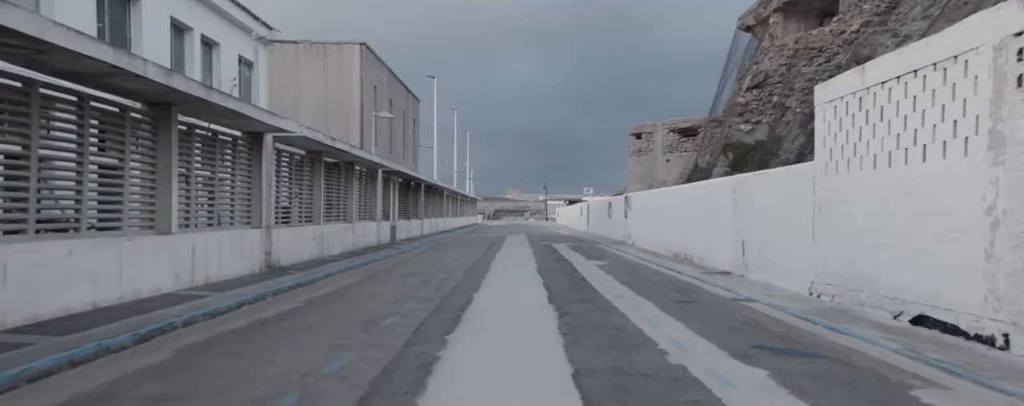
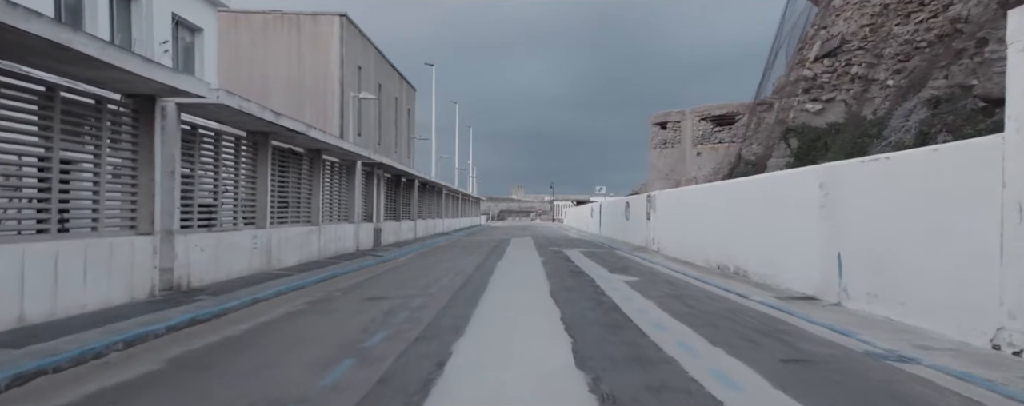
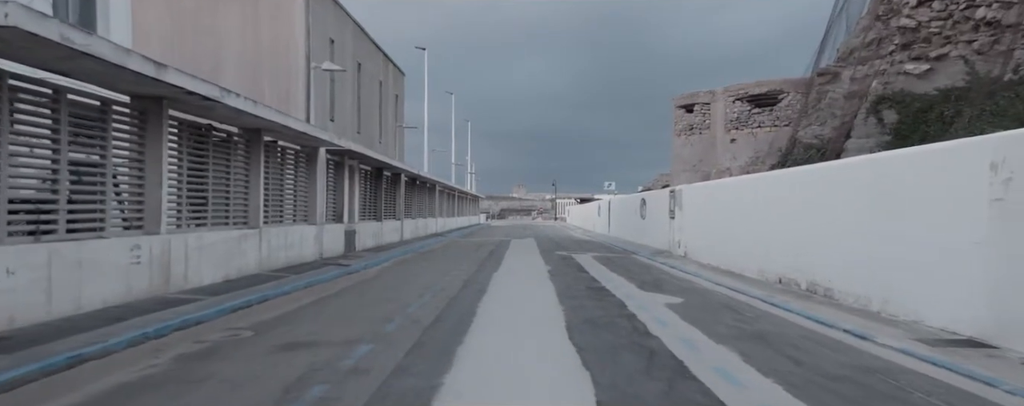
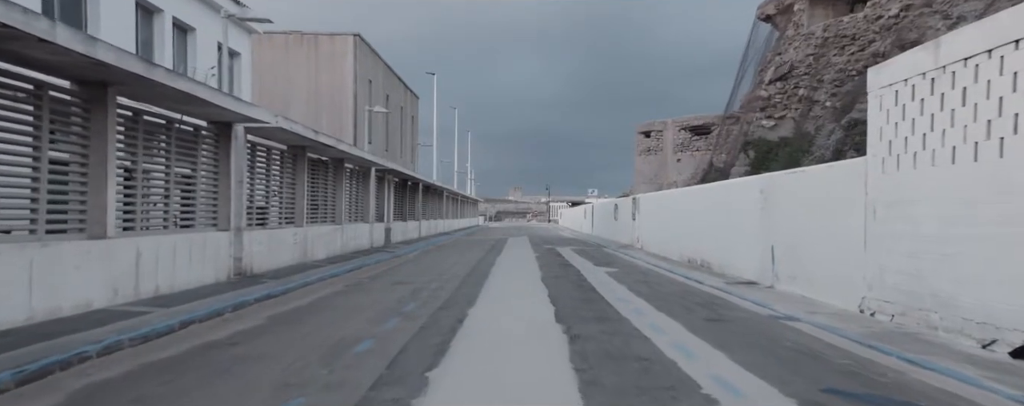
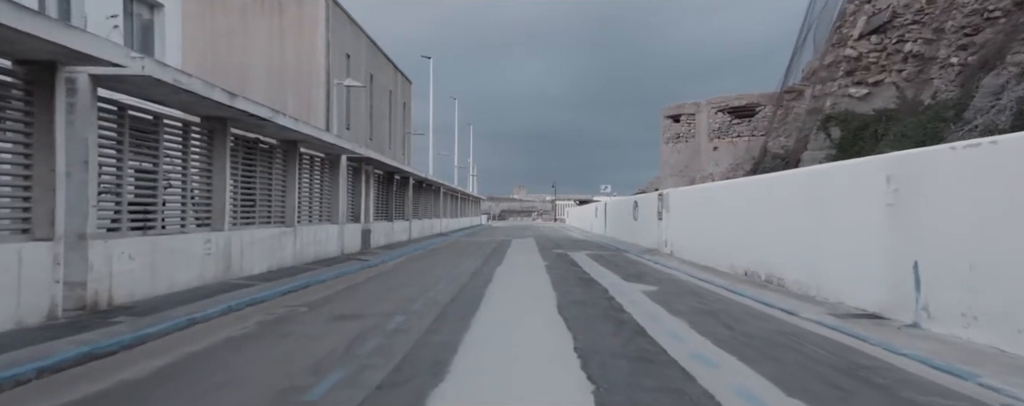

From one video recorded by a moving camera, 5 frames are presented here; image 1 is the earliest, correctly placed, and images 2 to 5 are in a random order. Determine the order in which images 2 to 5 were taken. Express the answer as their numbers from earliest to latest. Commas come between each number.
4, 2, 5, 3
